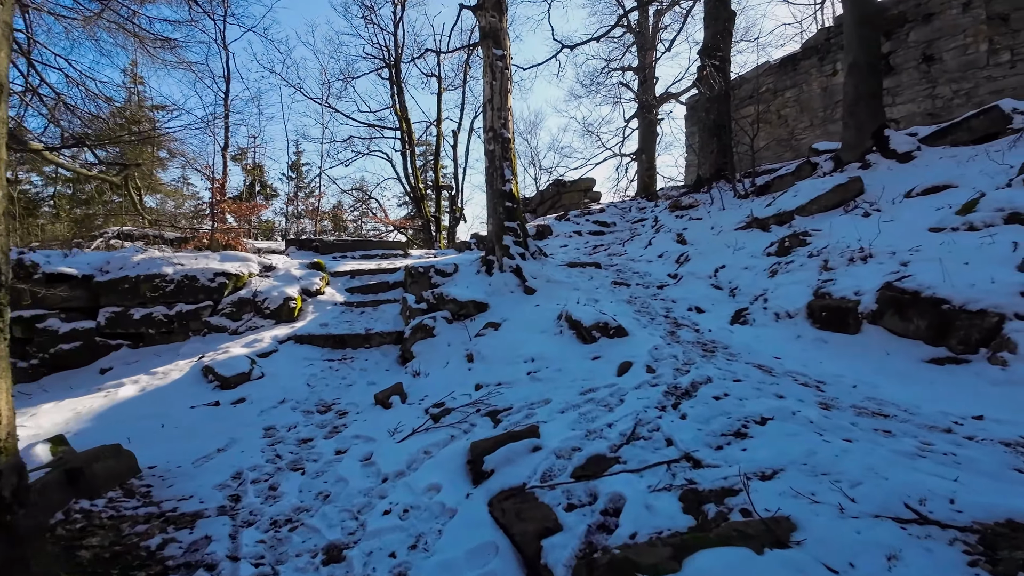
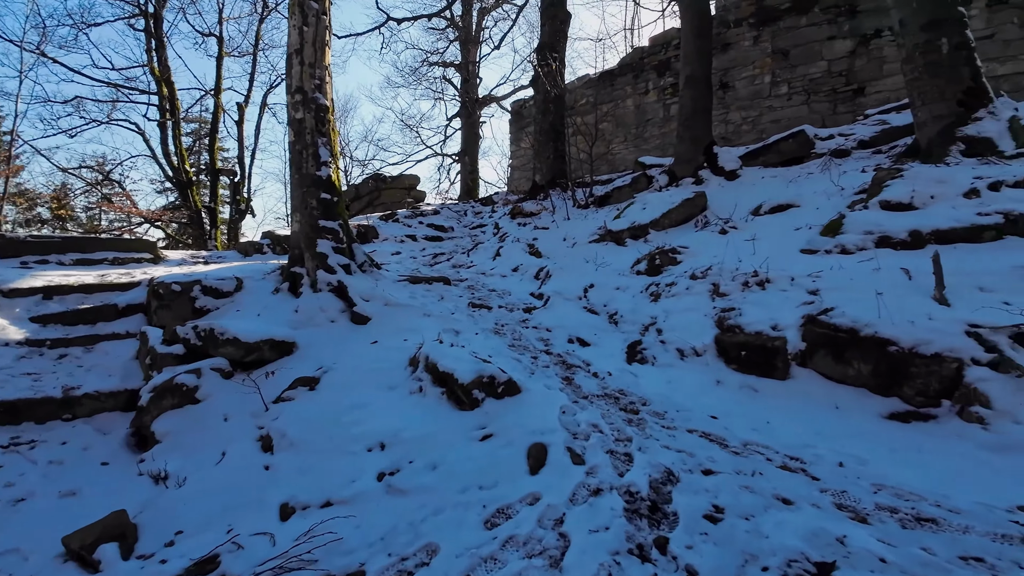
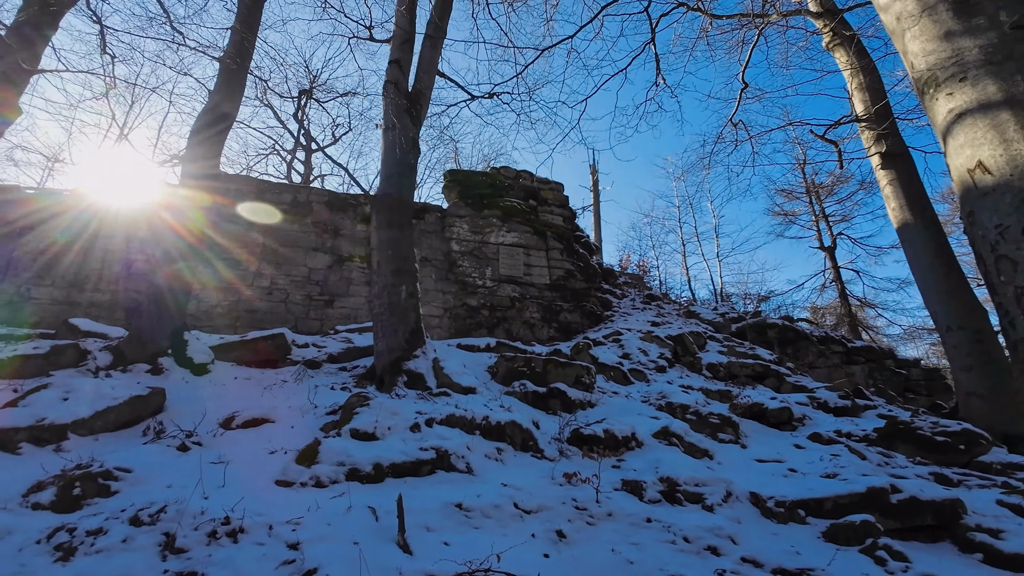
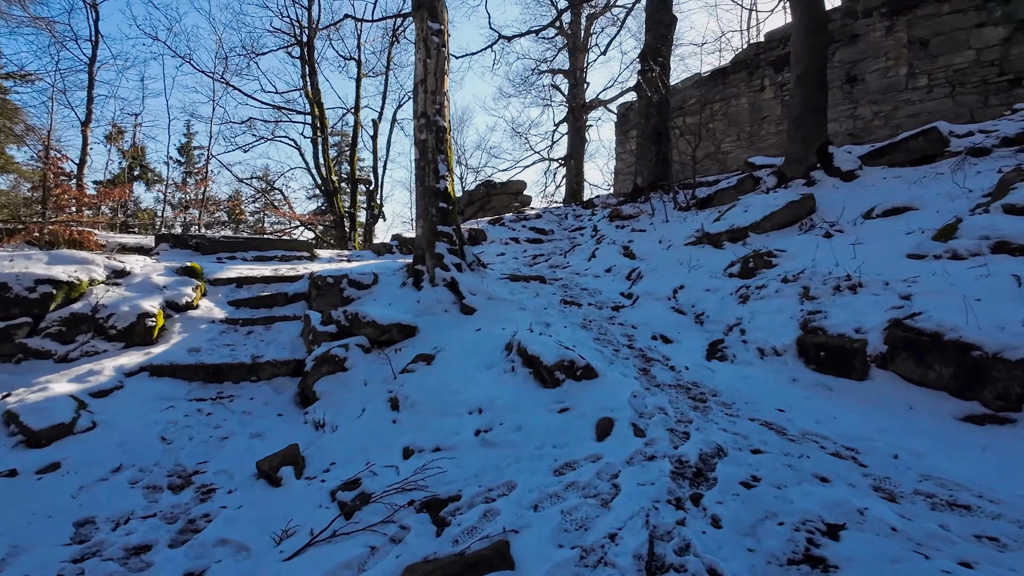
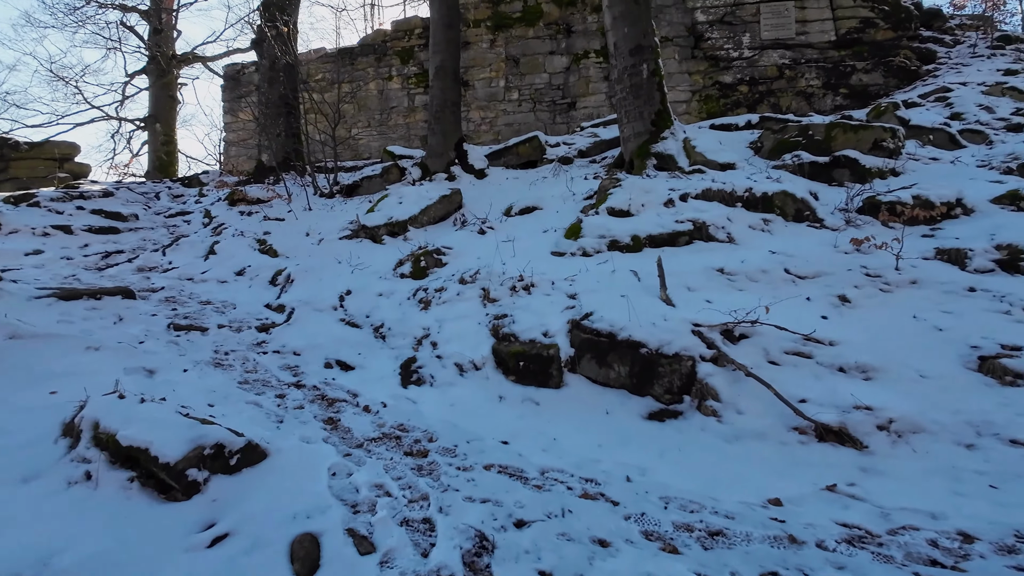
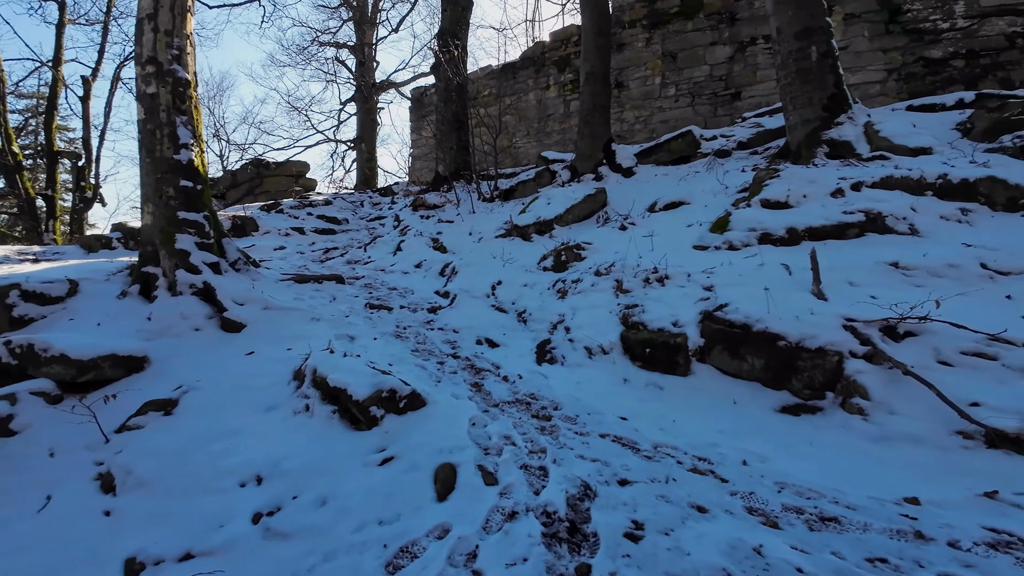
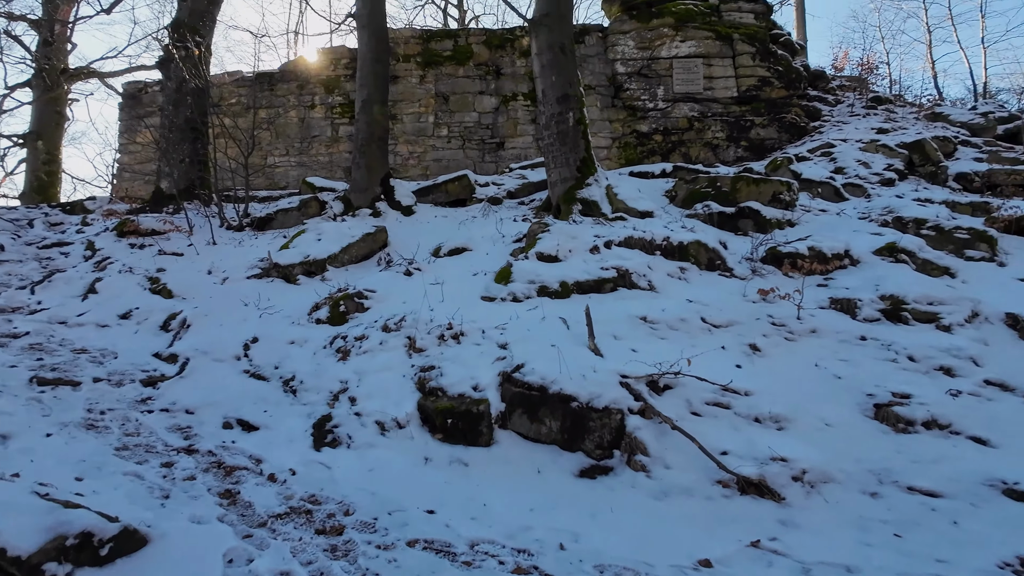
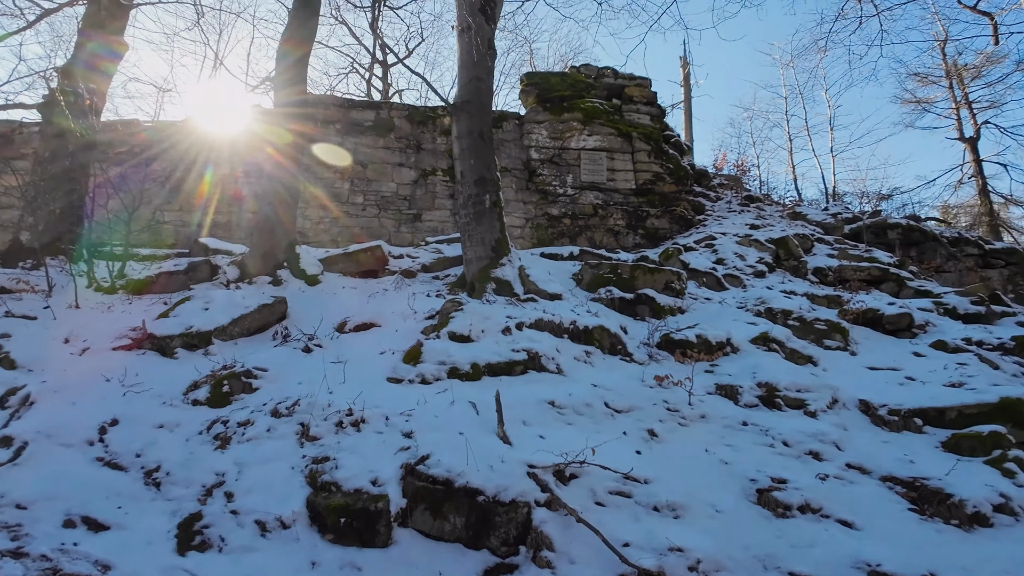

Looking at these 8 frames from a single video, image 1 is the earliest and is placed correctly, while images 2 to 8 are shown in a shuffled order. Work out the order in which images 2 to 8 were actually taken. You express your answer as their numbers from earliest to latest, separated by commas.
4, 2, 6, 5, 7, 8, 3
